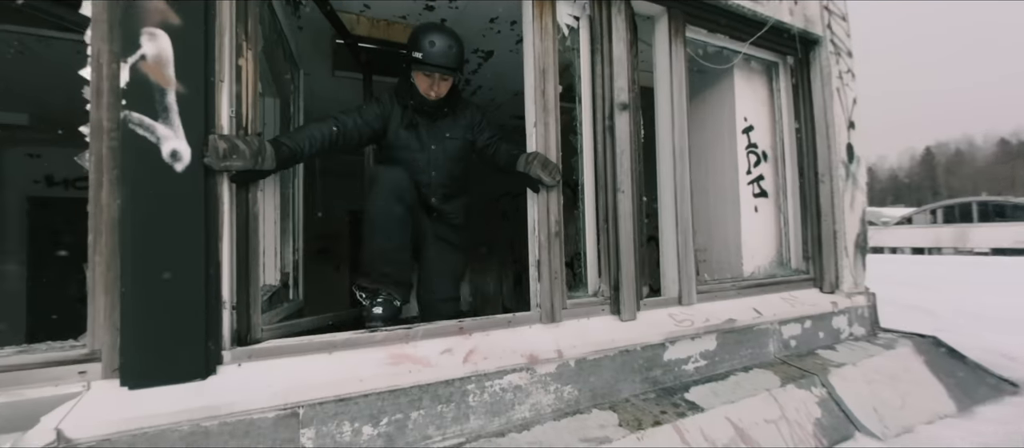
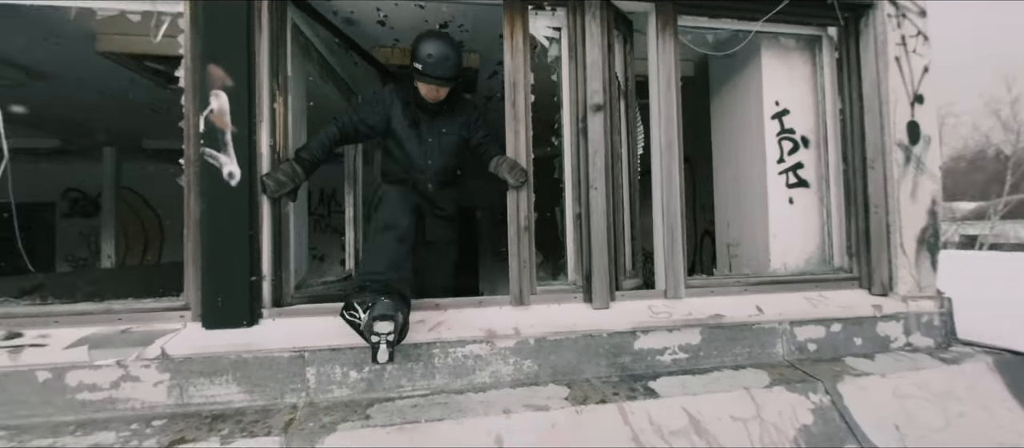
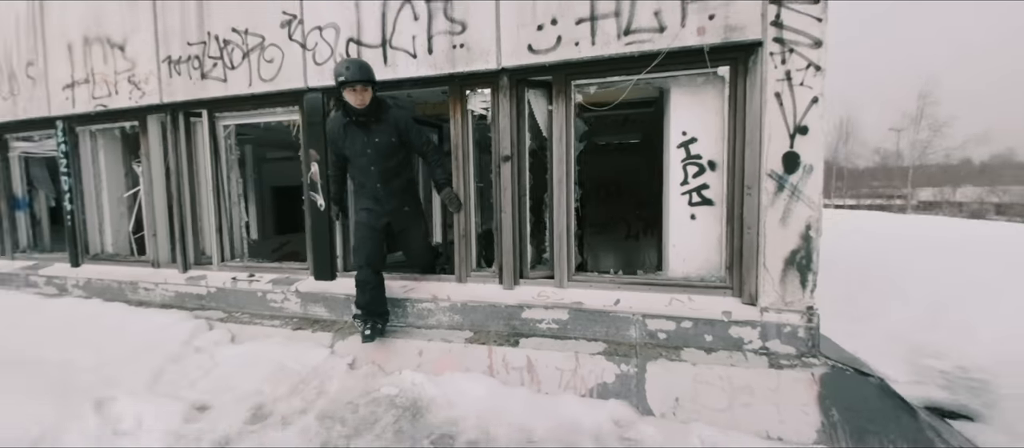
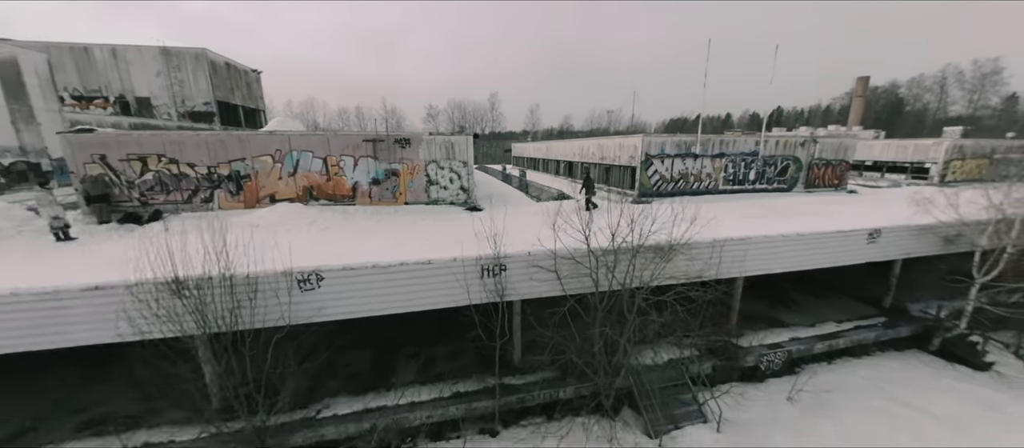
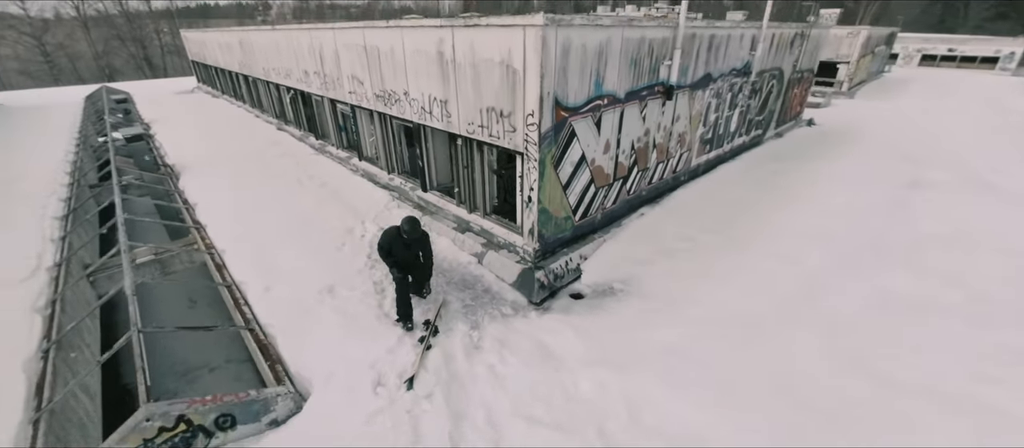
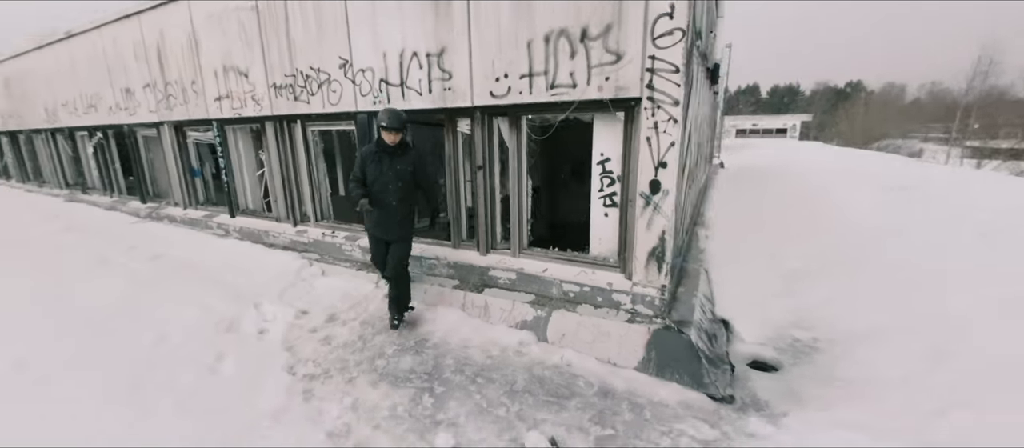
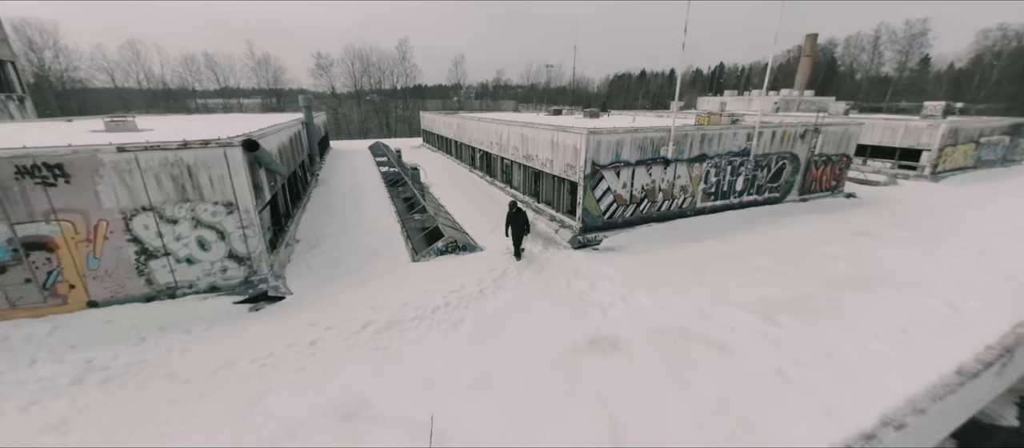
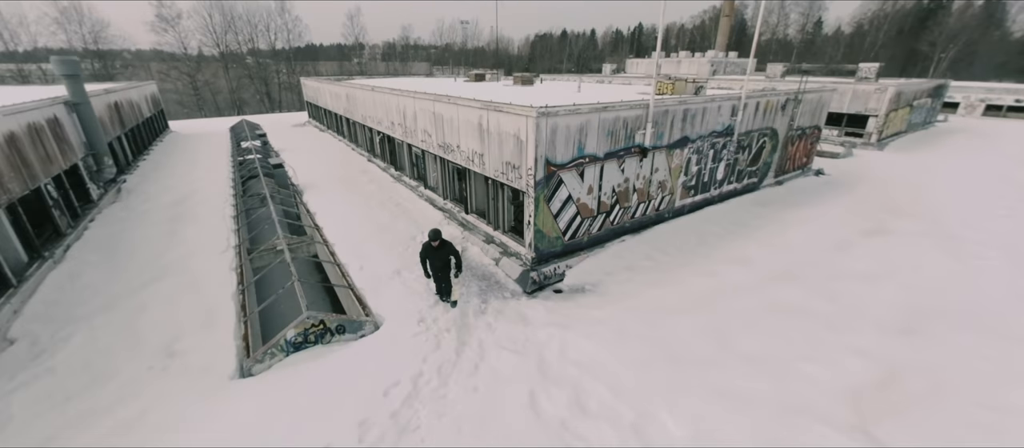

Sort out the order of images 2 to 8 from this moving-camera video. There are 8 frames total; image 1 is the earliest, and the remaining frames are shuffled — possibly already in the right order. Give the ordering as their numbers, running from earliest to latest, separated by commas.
2, 3, 6, 5, 8, 7, 4
